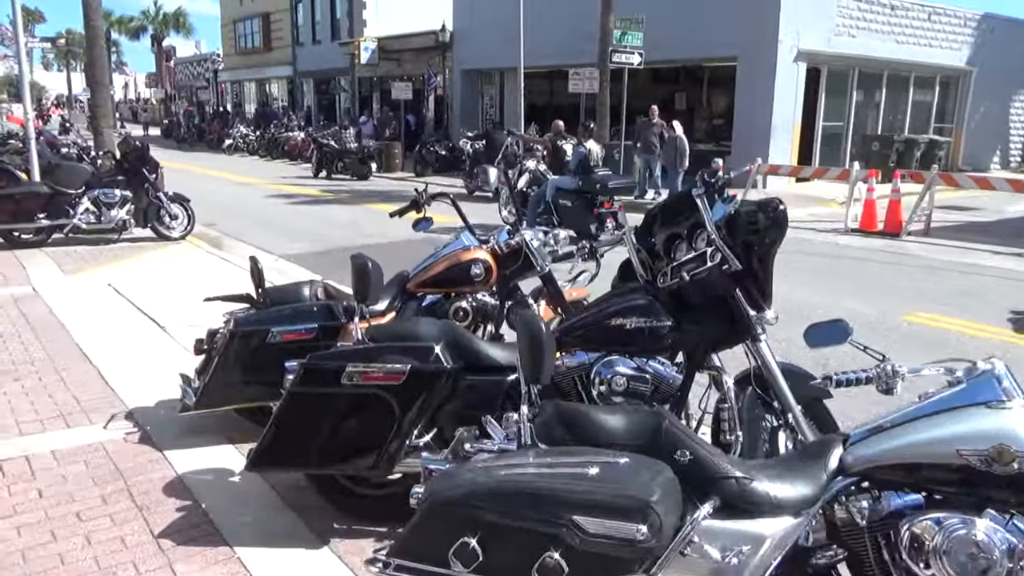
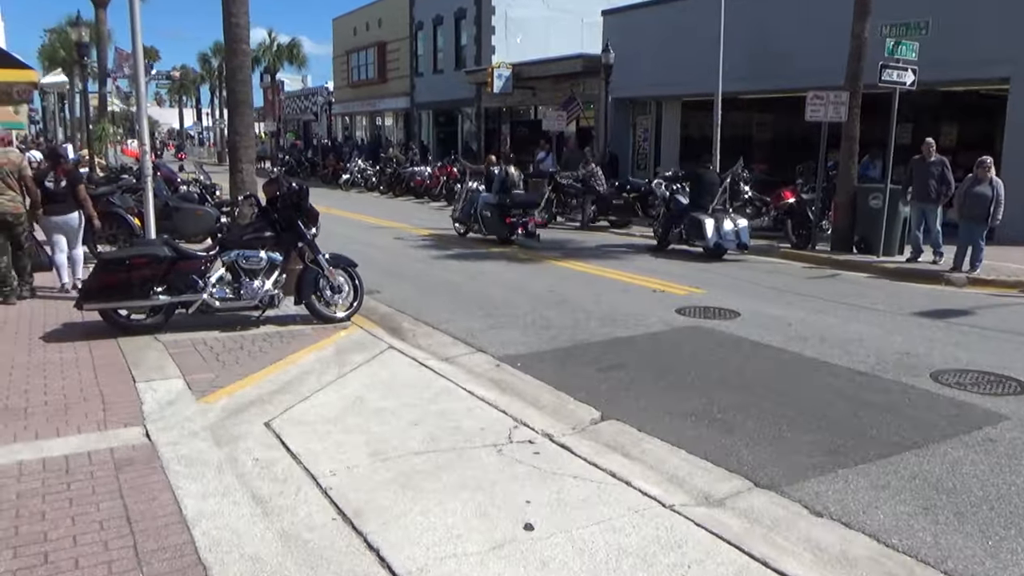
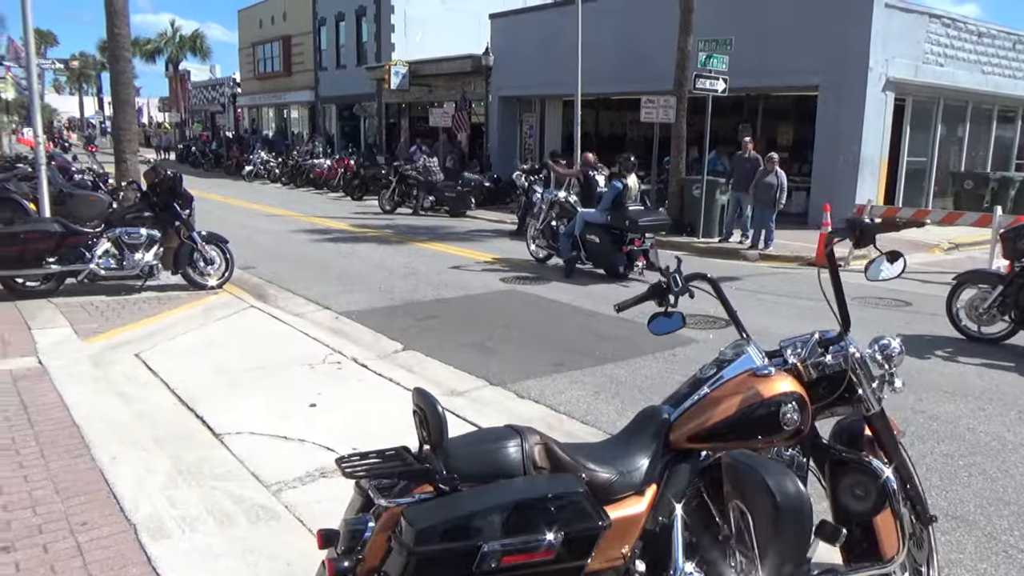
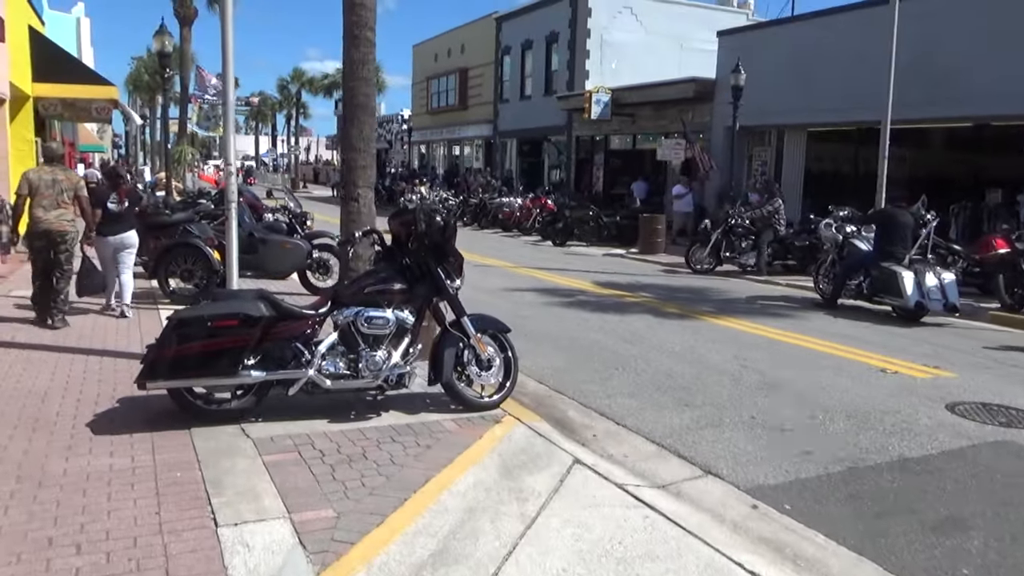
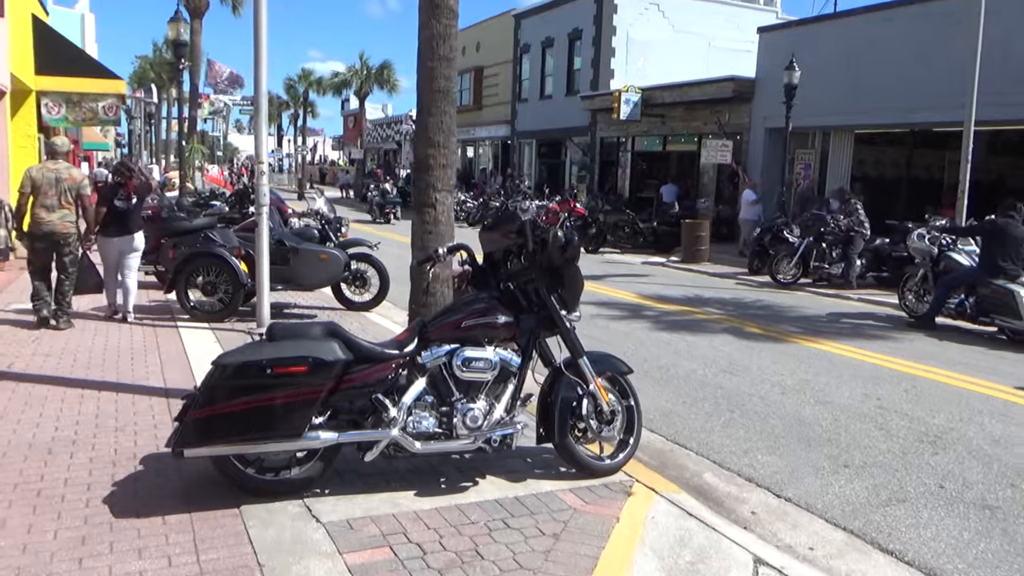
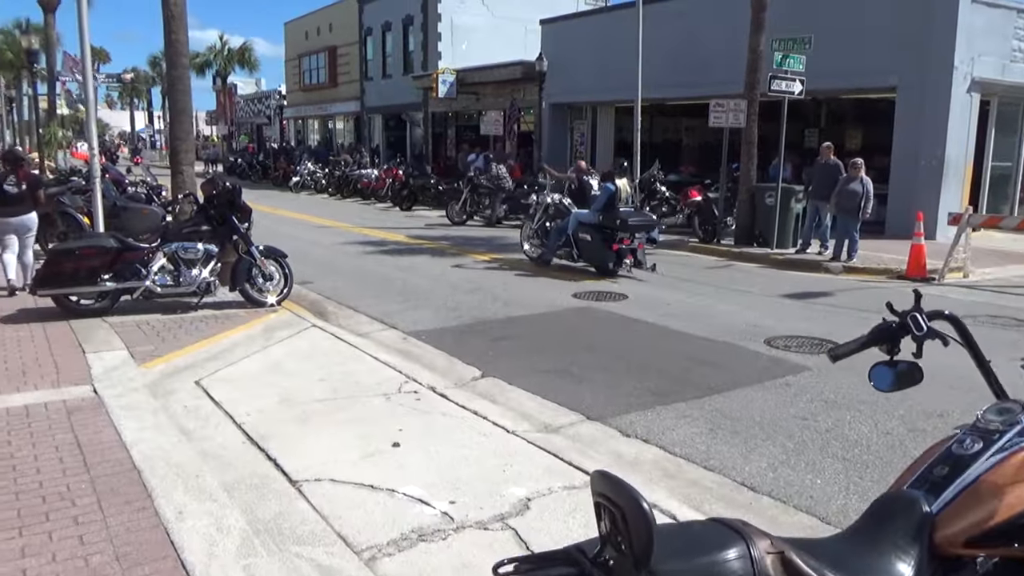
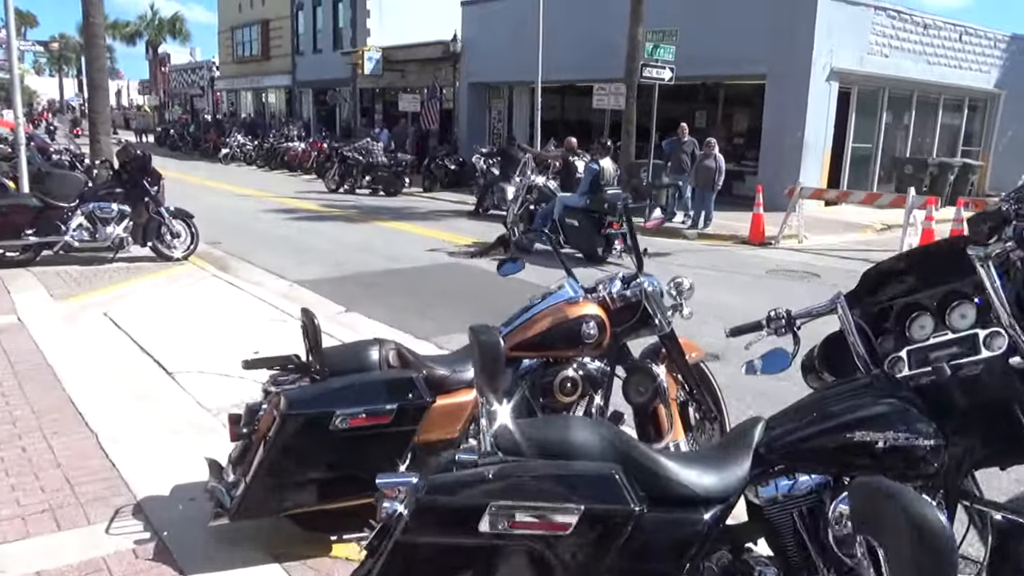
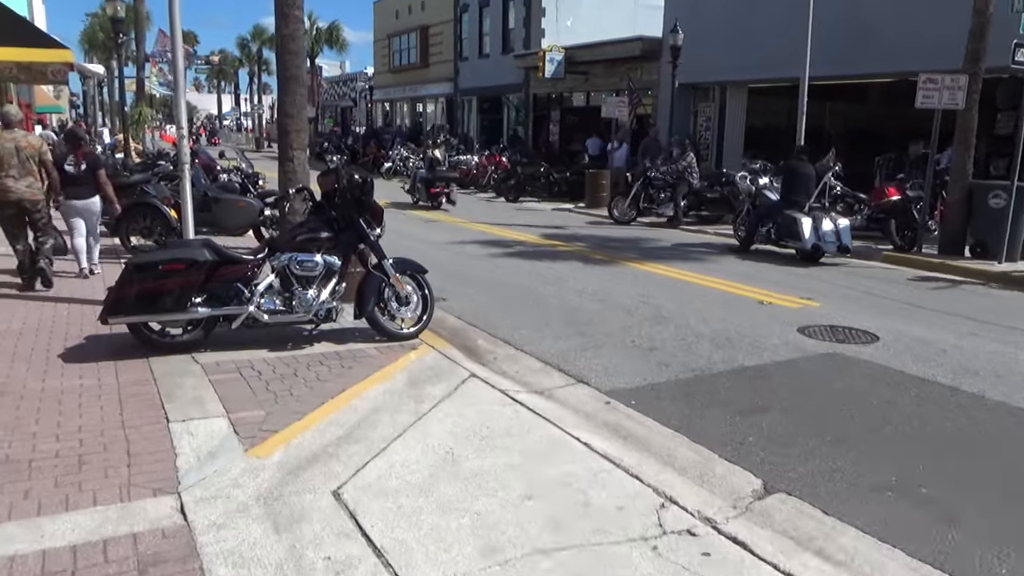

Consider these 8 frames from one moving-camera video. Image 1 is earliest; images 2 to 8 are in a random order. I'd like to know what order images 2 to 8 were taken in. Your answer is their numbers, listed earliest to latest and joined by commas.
7, 3, 6, 2, 8, 4, 5
